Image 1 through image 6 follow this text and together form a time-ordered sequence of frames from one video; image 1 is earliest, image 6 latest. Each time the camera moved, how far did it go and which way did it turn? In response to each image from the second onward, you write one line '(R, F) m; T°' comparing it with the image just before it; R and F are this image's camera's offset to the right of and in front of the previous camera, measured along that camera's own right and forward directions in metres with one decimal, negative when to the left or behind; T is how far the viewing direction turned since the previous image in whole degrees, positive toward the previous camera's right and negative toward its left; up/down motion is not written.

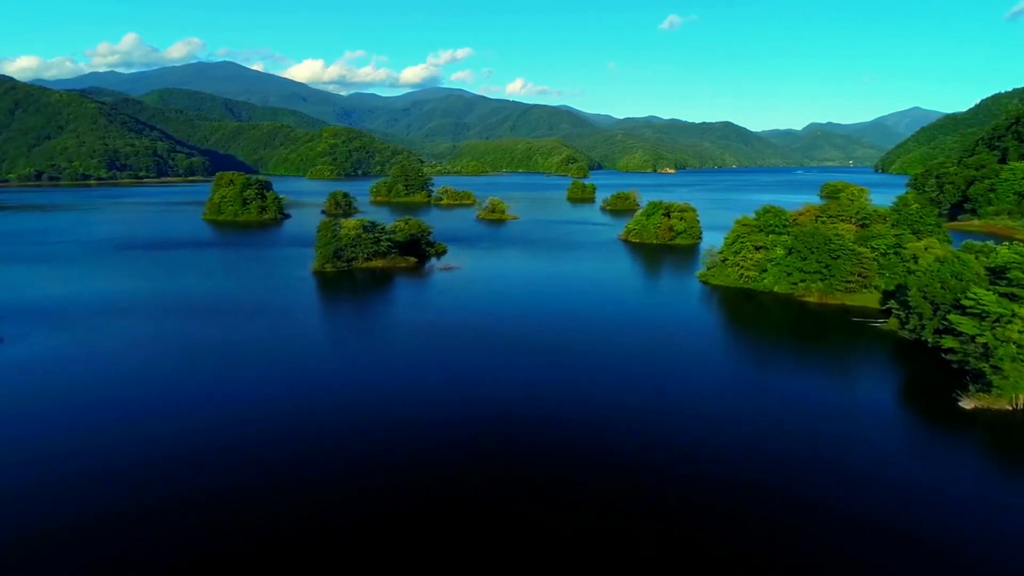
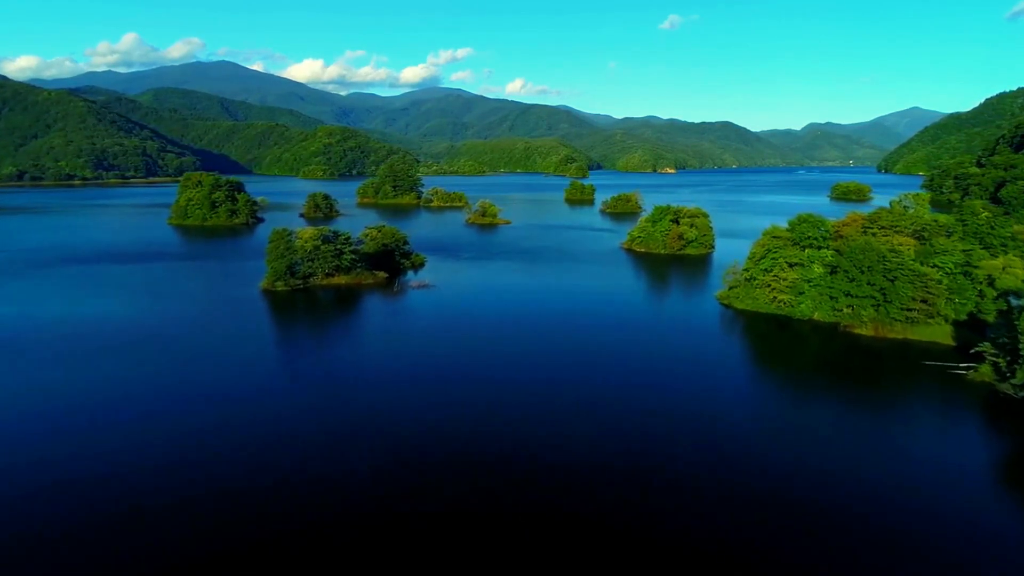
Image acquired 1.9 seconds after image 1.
(+0.3, +2.3) m; 0°
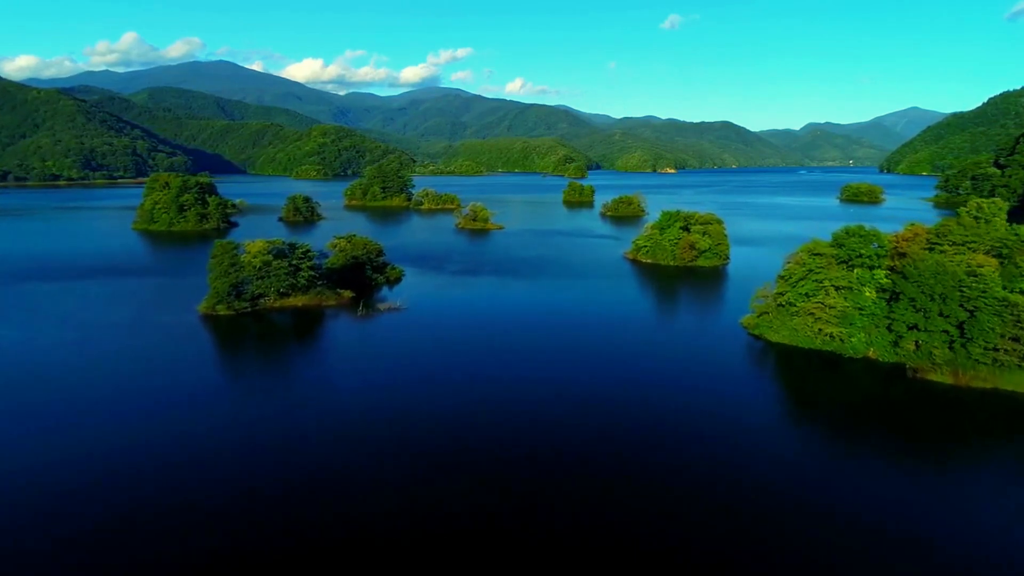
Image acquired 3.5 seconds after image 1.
(+0.2, +2.1) m; 0°
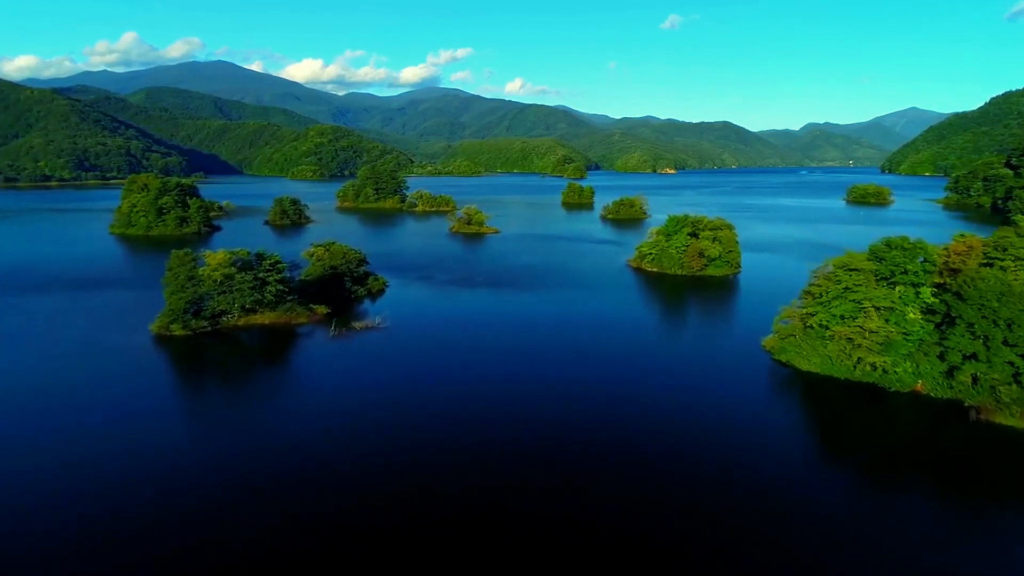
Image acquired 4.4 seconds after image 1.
(+0.1, +1.2) m; 0°
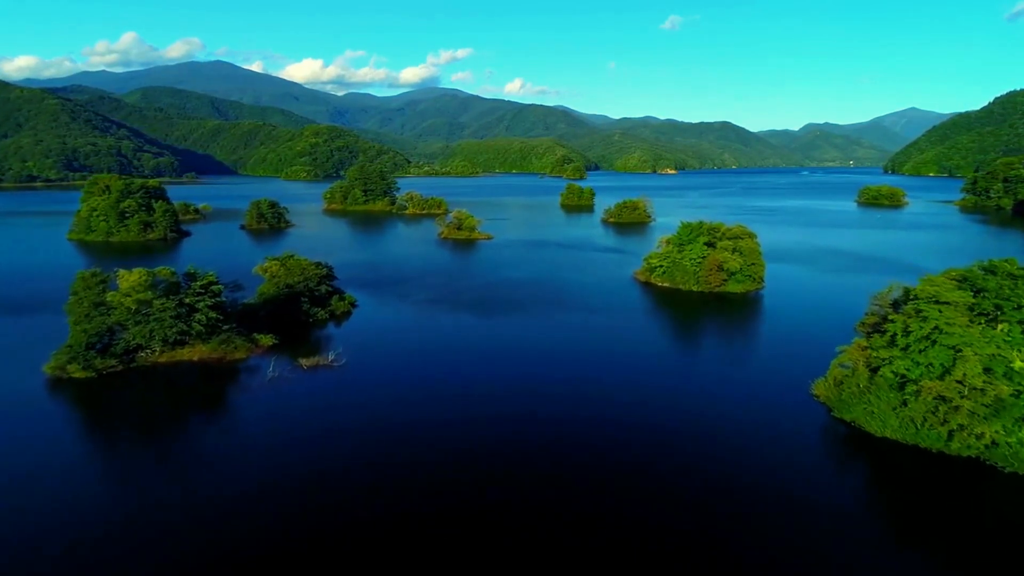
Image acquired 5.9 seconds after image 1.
(+0.2, +1.9) m; 0°
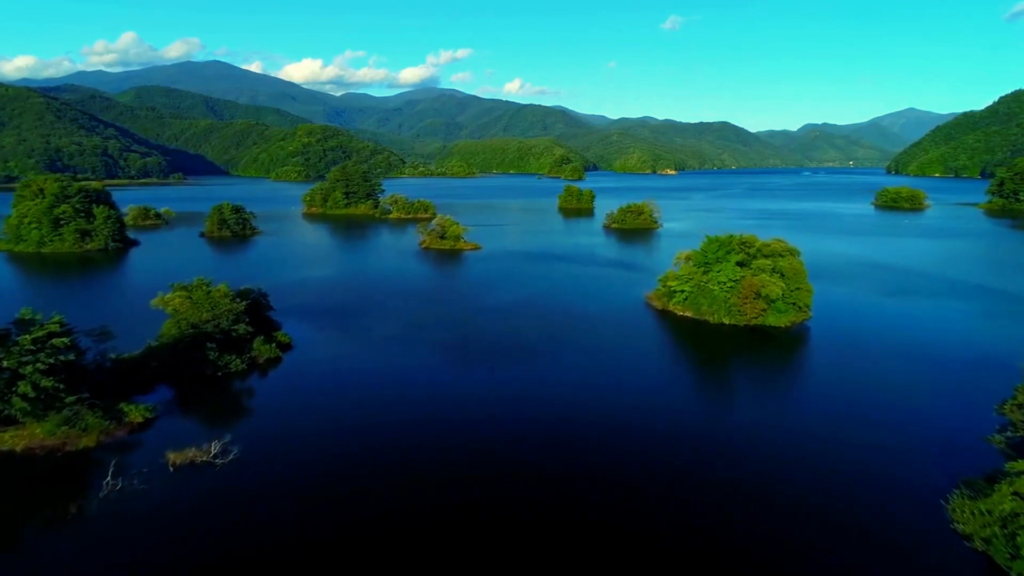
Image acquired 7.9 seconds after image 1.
(+0.2, +2.7) m; 0°
